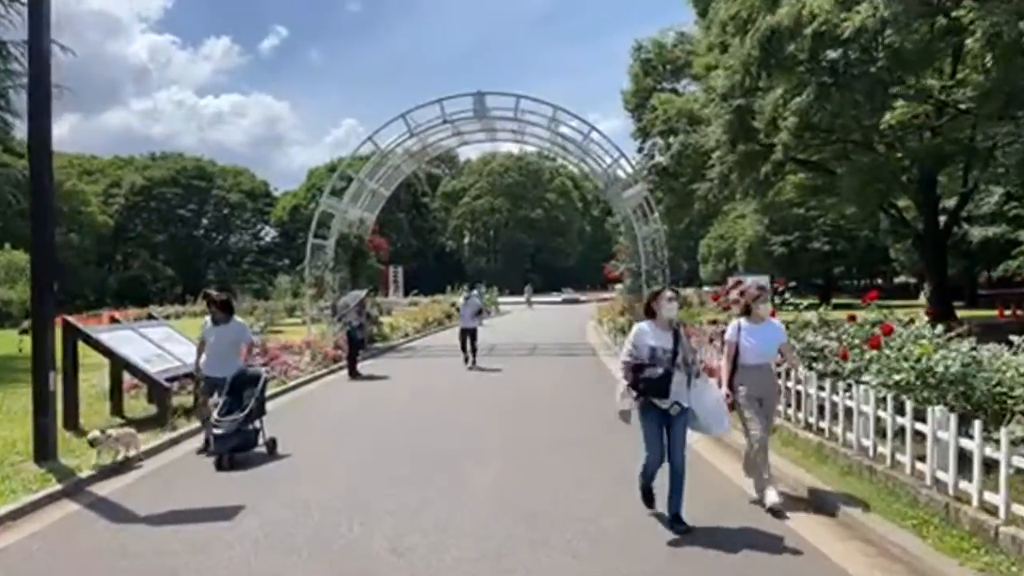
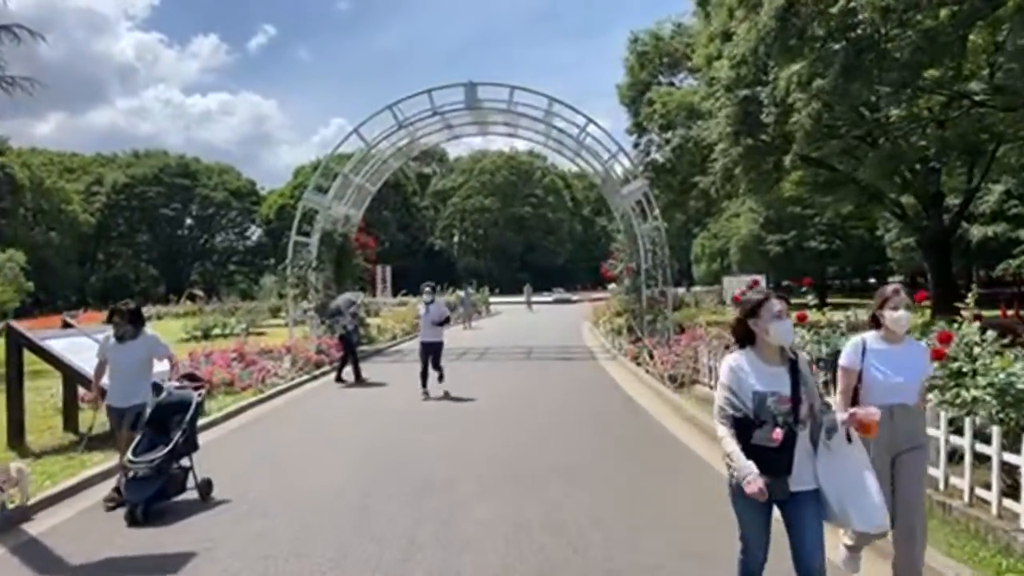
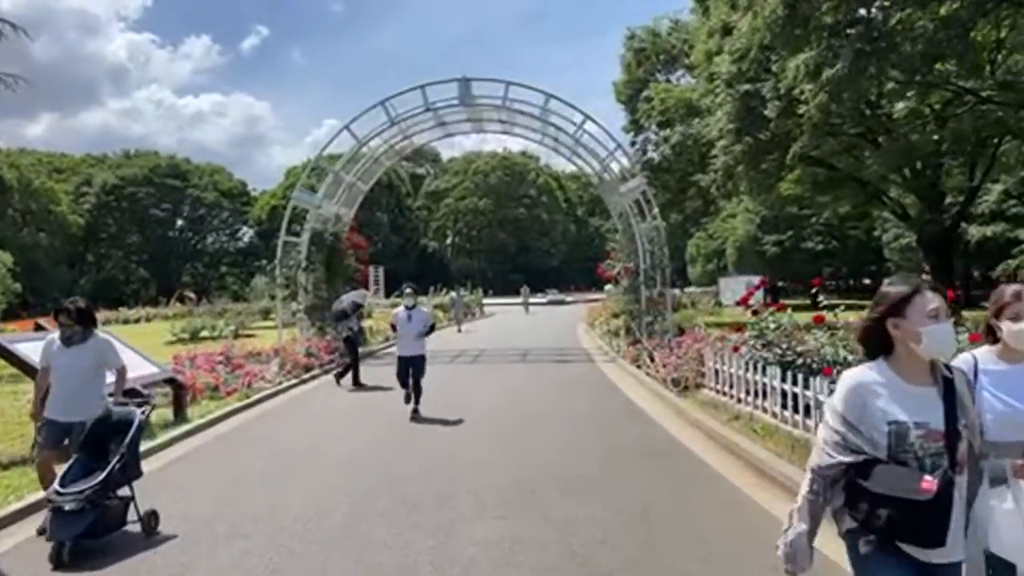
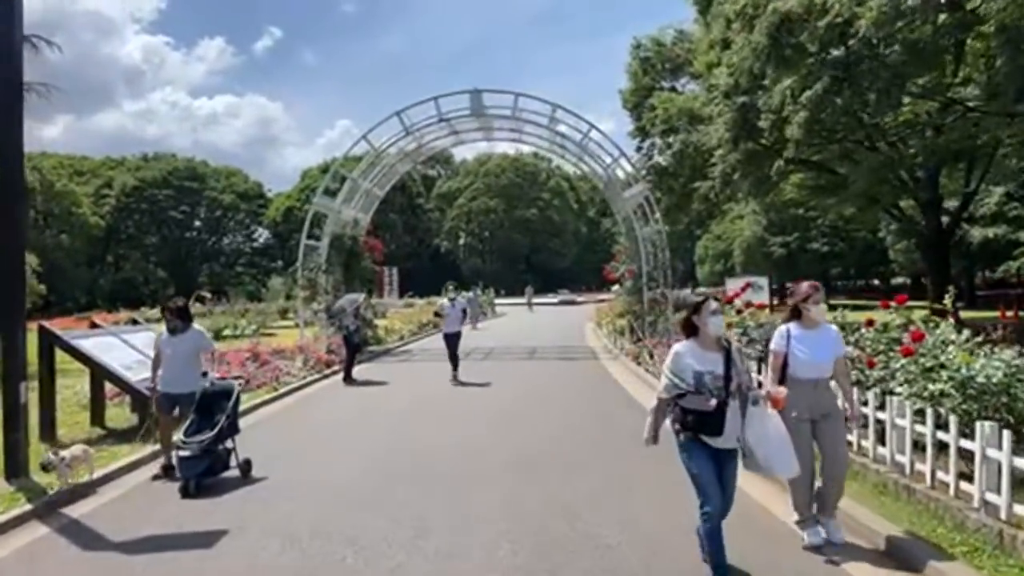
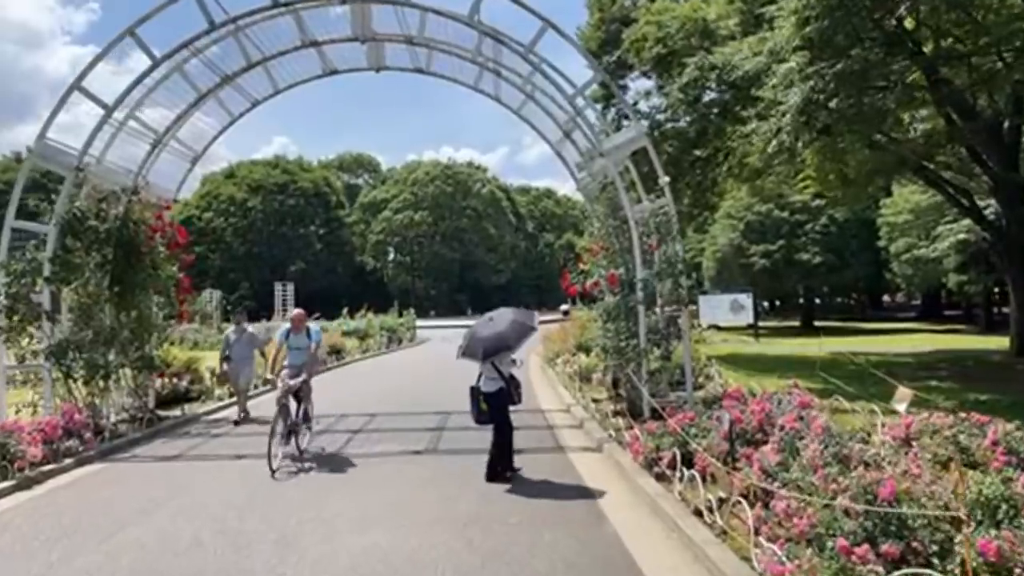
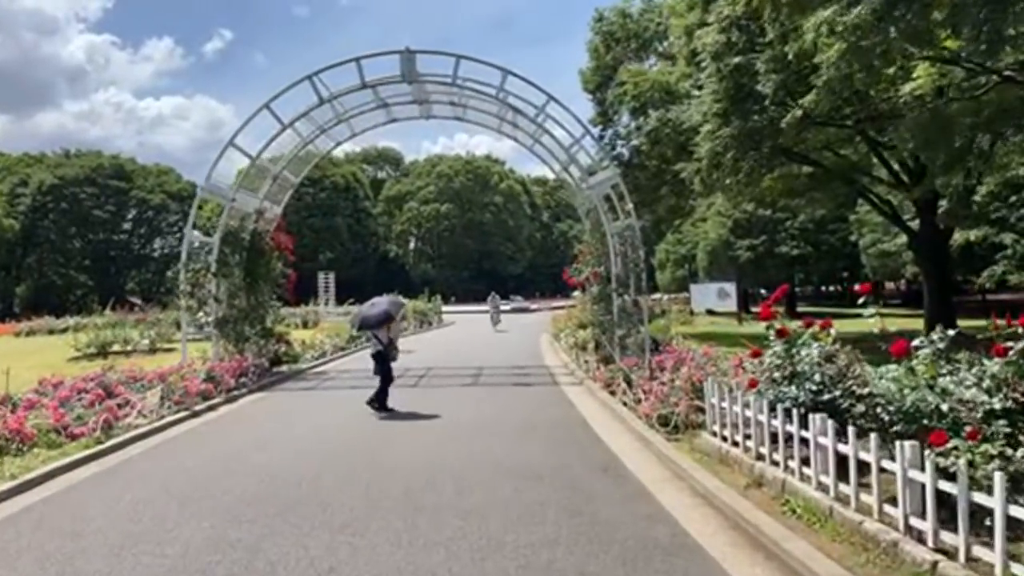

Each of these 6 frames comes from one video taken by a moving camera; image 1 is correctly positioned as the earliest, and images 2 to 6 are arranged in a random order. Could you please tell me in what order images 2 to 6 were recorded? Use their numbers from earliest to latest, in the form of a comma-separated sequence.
4, 2, 3, 6, 5
